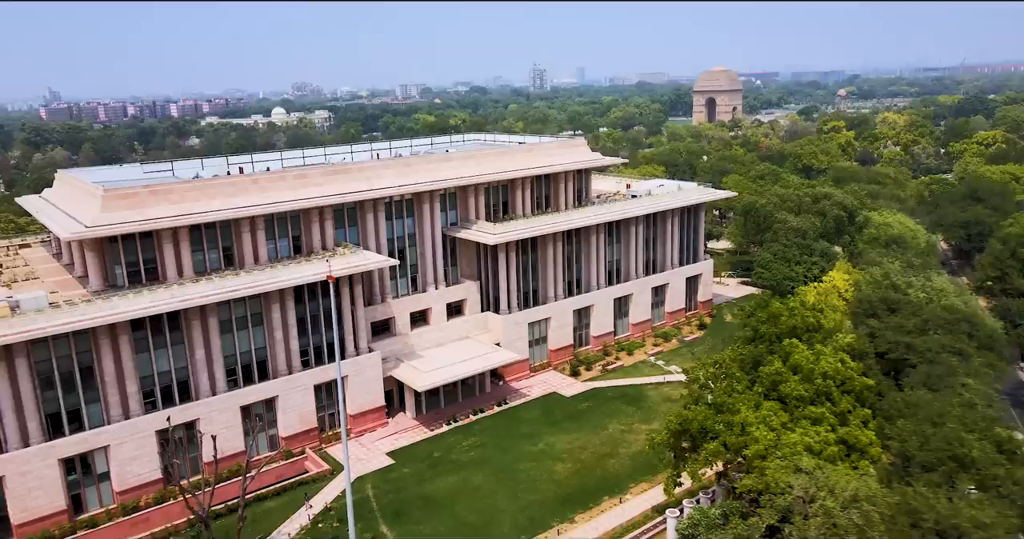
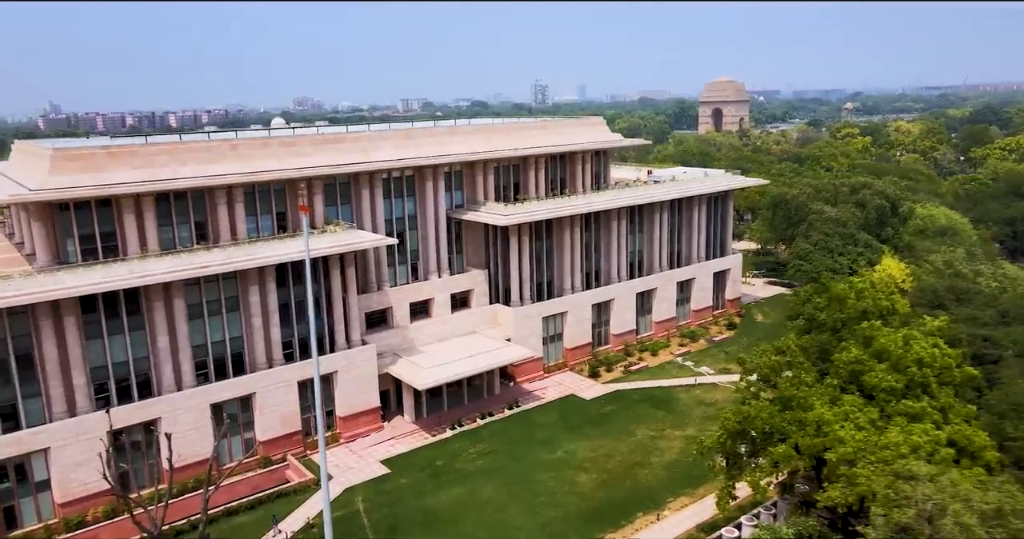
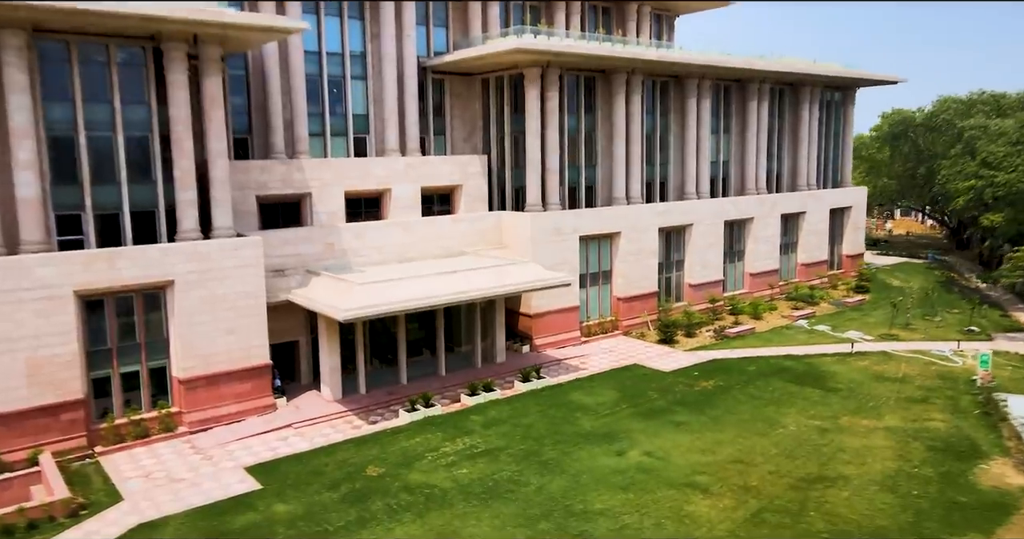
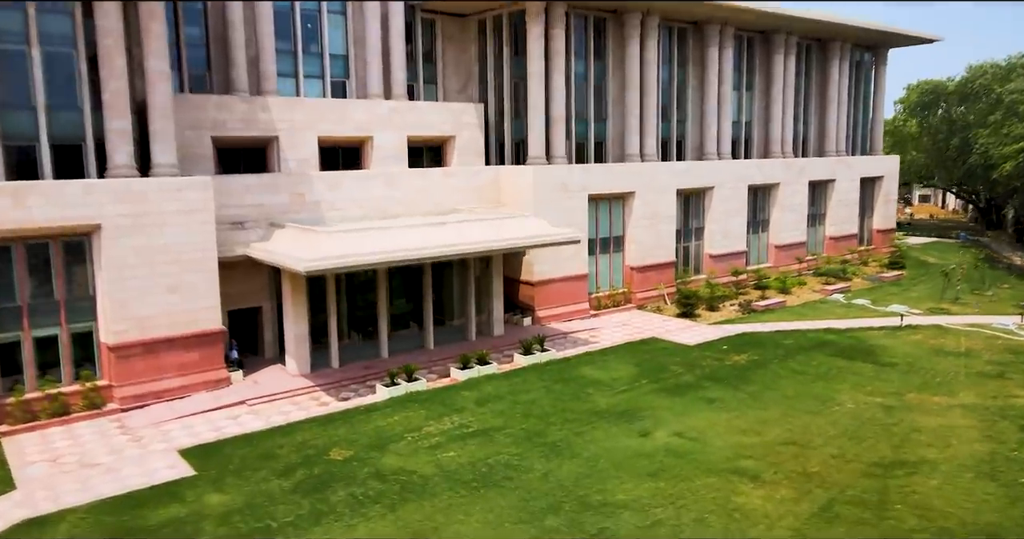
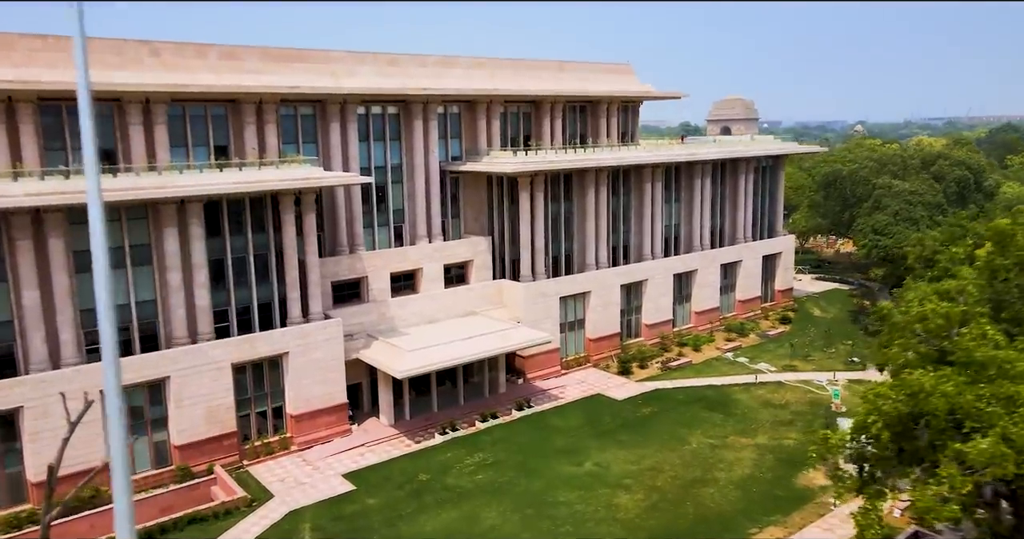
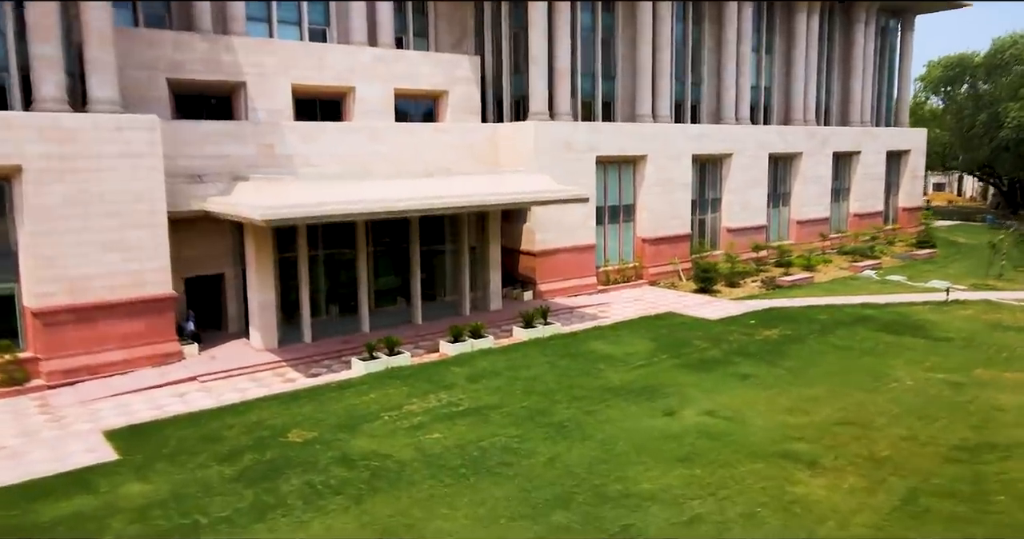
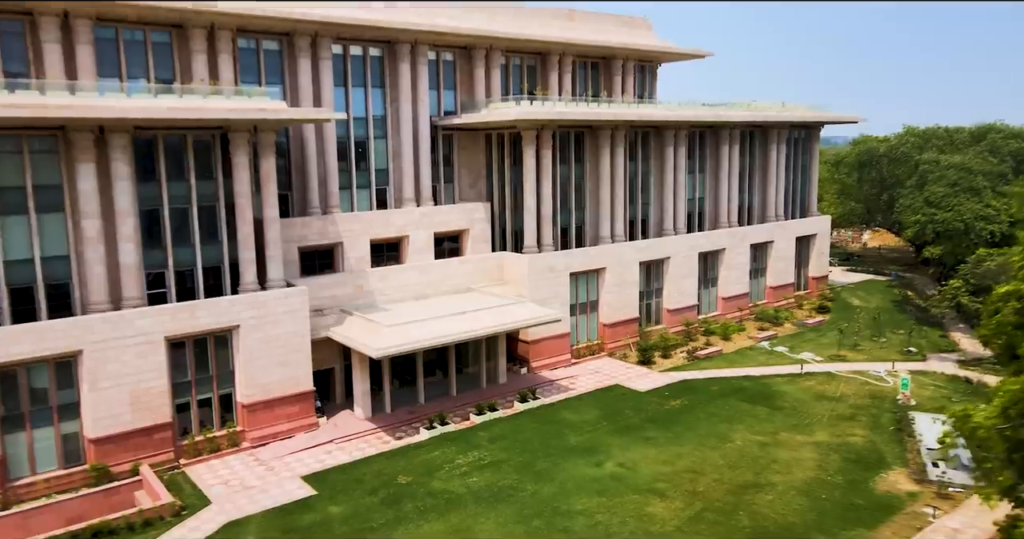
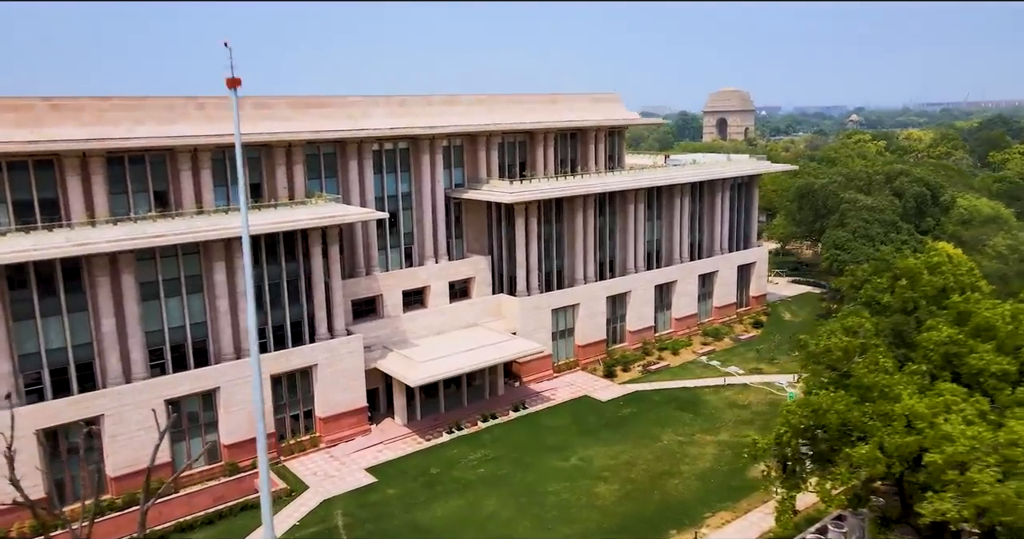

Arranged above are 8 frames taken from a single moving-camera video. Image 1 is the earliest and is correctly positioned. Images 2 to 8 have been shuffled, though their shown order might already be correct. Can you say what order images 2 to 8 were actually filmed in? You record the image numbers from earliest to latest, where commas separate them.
2, 8, 5, 7, 3, 4, 6
